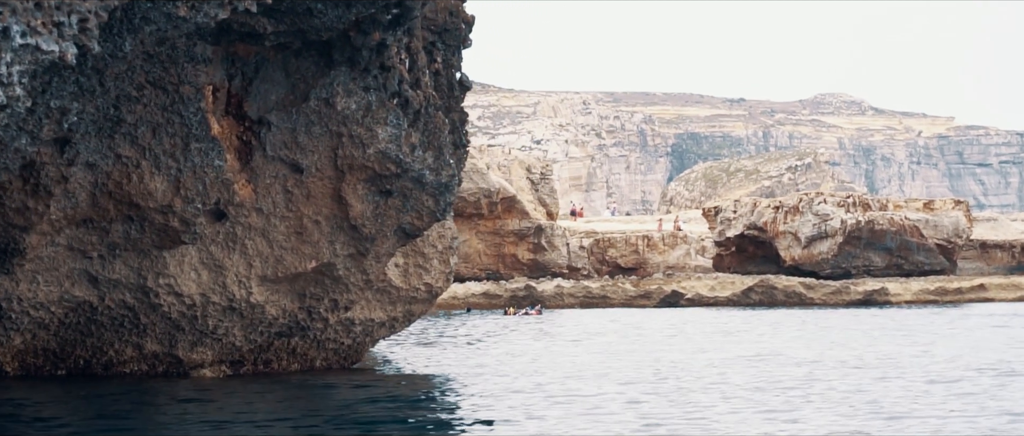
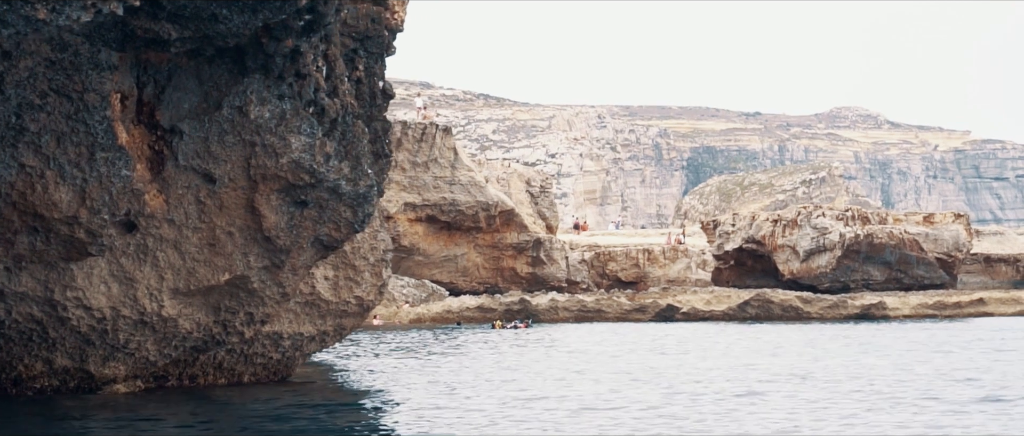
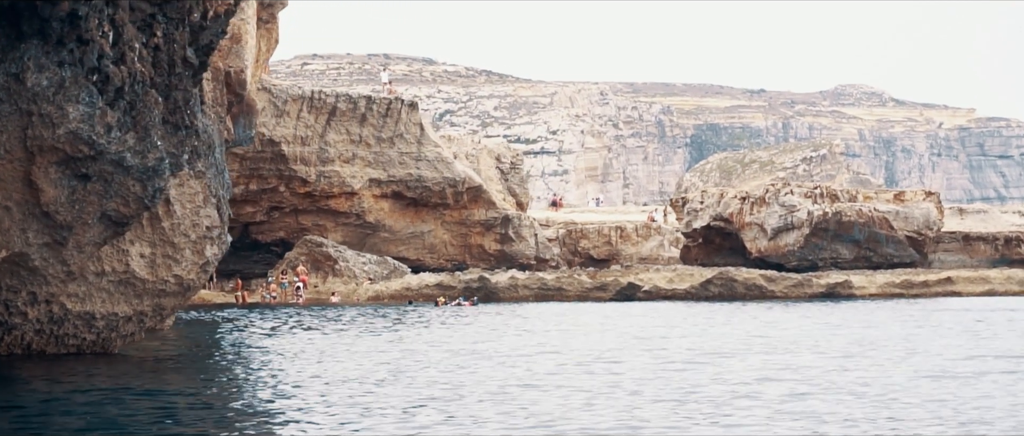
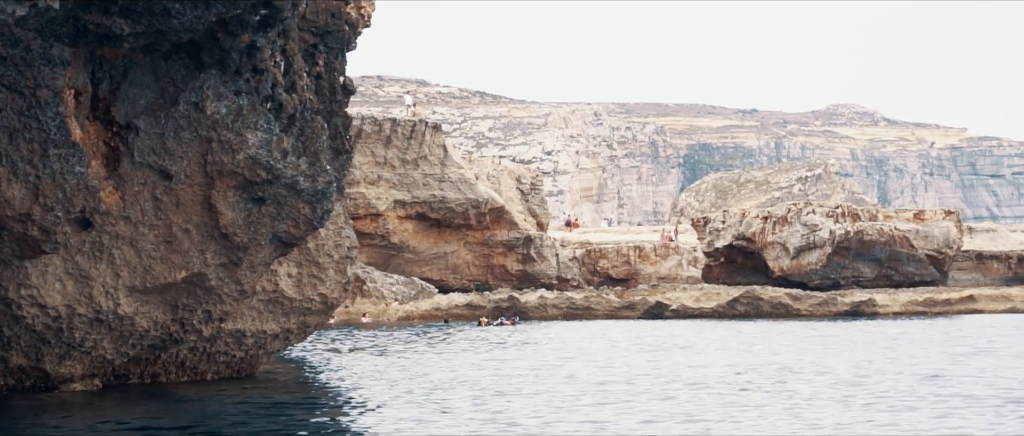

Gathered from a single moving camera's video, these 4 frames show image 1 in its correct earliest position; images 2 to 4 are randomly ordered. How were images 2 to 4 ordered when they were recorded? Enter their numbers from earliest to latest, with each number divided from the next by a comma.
2, 4, 3
